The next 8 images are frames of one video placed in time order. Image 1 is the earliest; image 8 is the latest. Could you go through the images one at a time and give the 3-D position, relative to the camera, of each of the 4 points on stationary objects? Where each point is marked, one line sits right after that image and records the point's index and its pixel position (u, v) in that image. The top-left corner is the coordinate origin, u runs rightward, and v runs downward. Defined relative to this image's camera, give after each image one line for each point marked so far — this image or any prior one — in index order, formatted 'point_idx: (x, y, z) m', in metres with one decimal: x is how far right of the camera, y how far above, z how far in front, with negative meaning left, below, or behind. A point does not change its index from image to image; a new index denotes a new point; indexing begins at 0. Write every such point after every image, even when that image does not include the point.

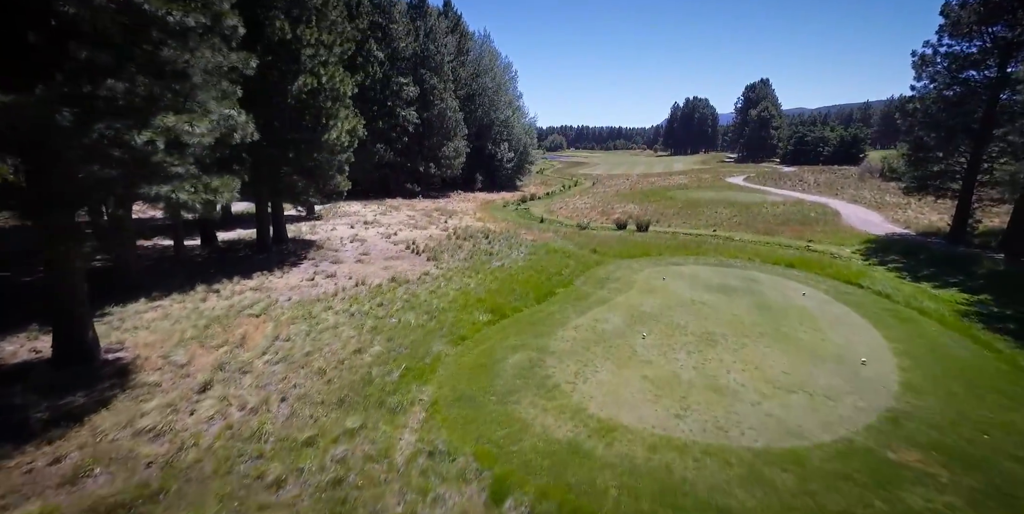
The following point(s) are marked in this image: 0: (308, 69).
0: (-7.8, +7.2, +18.7) m
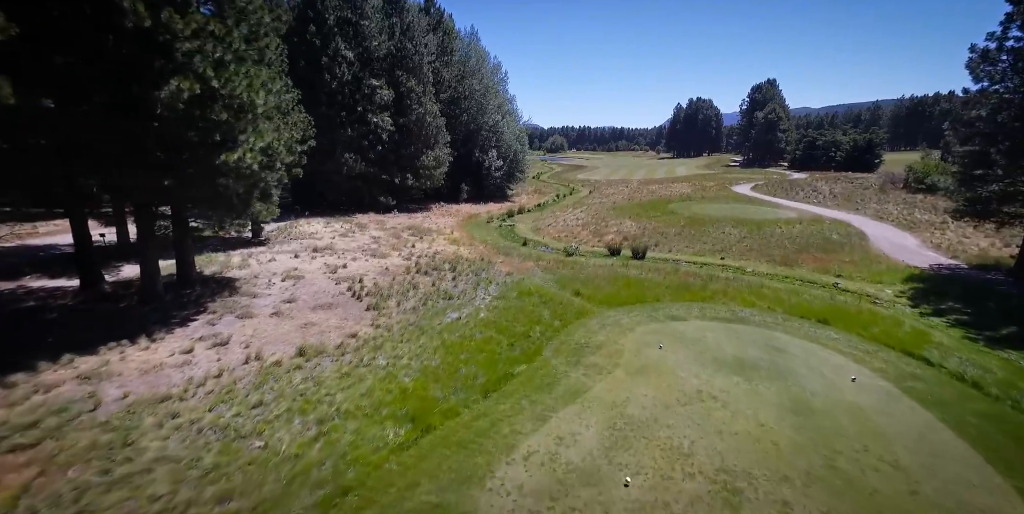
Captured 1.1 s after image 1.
0: (-9.3, +5.4, +14.1) m
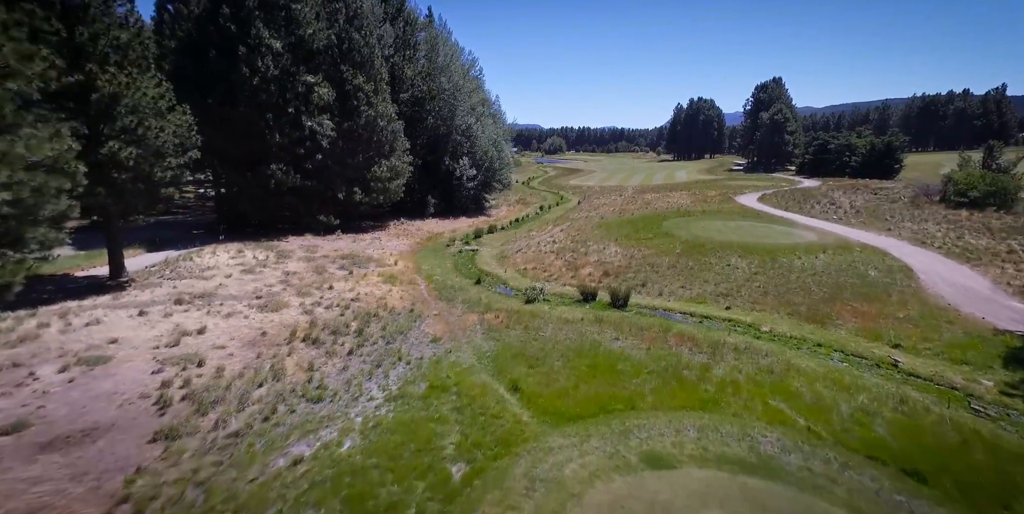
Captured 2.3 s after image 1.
0: (-12.1, +3.2, +6.9) m
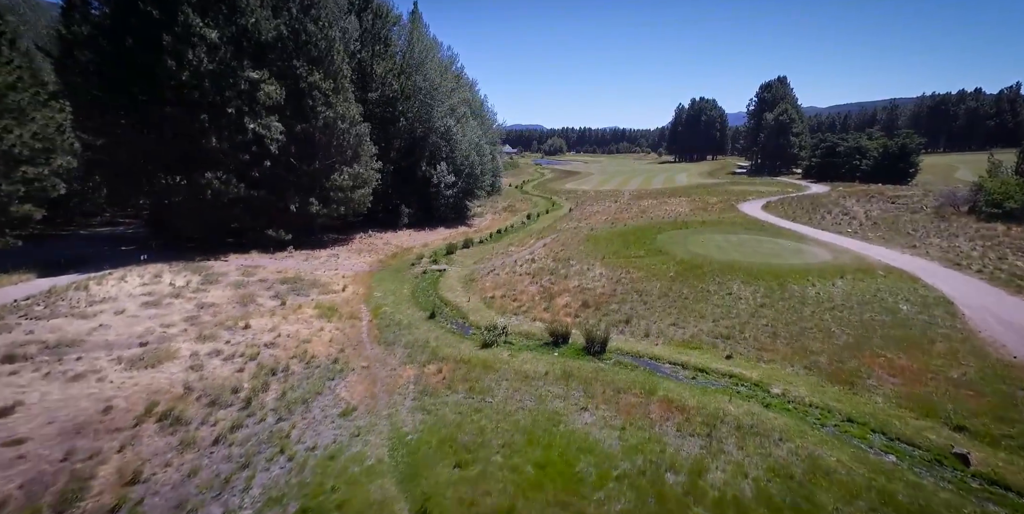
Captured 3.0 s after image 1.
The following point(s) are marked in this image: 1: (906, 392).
0: (-14.1, +1.8, +2.5) m
1: (+12.0, -4.1, +14.7) m
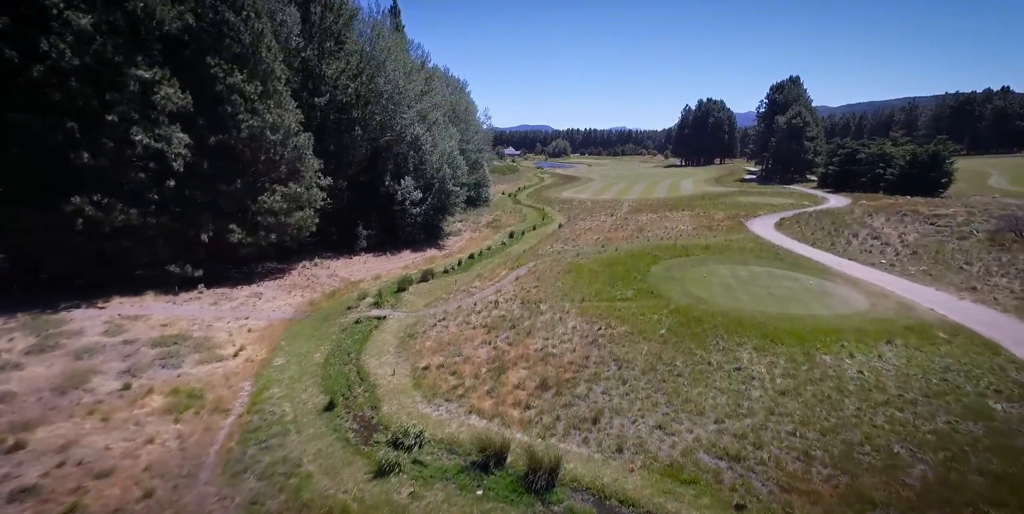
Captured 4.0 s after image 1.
0: (-16.9, -0.5, -3.7) m
1: (+9.3, -6.4, +8.2) m
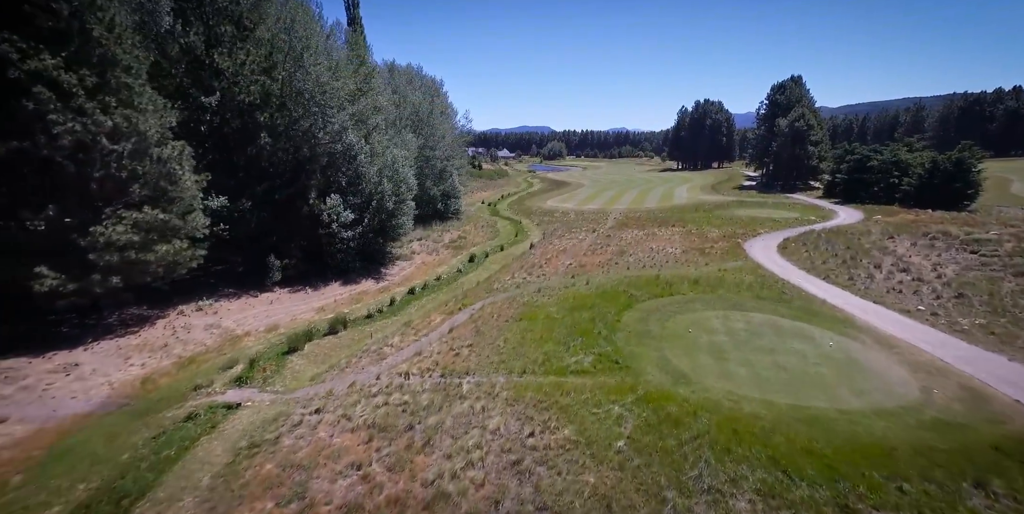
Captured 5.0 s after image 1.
0: (-20.5, -2.8, -11.3) m
1: (+5.8, -8.7, +0.6) m
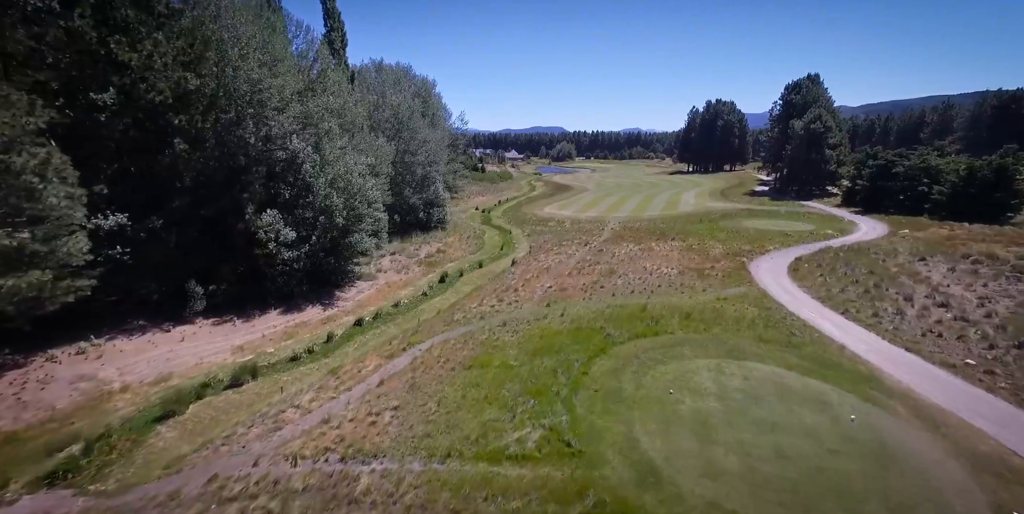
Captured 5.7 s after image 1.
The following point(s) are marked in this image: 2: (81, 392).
0: (-23.9, -4.3, -15.8) m
1: (+2.6, -10.3, -4.6) m
2: (-18.0, -5.6, +21.0) m
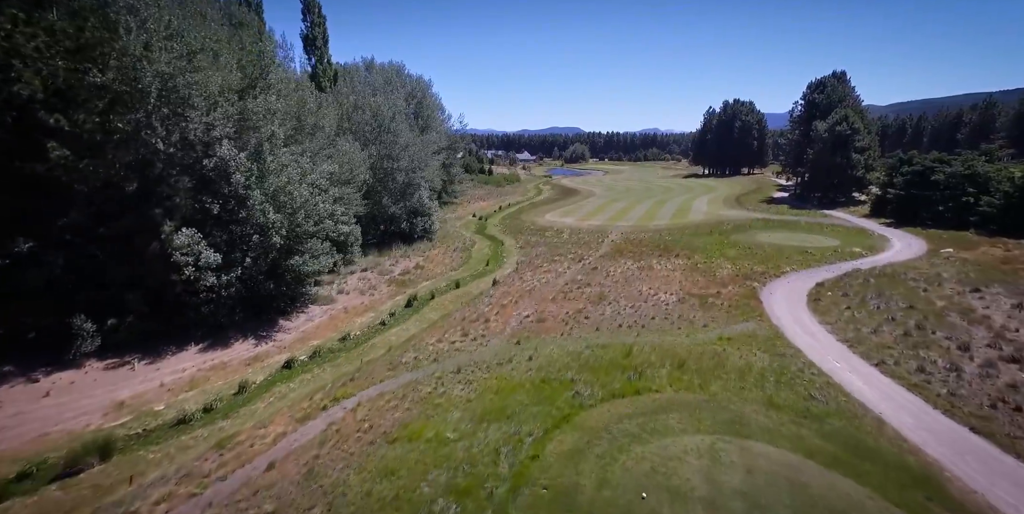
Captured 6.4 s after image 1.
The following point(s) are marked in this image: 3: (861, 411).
0: (-27.6, -5.7, -20.2) m
1: (-0.8, -11.9, -9.8) m
2: (-20.4, -7.0, +16.4) m
3: (+13.5, -5.6, +18.6) m
